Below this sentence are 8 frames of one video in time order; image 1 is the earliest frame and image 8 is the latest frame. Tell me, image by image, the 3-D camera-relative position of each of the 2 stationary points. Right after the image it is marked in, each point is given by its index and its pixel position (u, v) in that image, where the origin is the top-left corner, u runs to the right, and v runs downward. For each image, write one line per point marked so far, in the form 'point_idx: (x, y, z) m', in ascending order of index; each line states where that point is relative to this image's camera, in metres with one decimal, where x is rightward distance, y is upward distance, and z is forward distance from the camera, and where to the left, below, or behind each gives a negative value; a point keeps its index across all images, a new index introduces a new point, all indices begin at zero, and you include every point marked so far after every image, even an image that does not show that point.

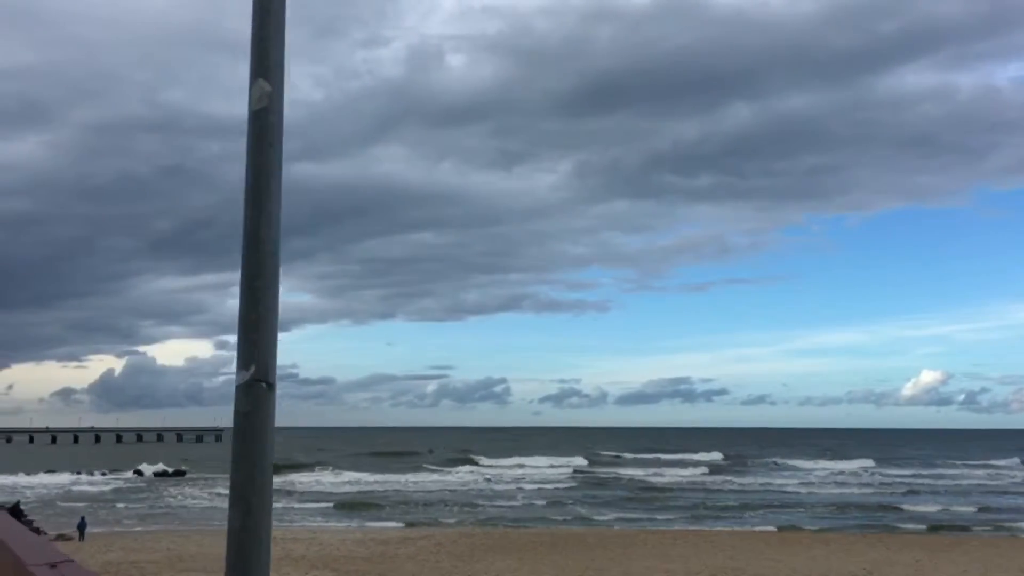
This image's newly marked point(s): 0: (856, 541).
0: (+8.1, -5.9, +19.3) m
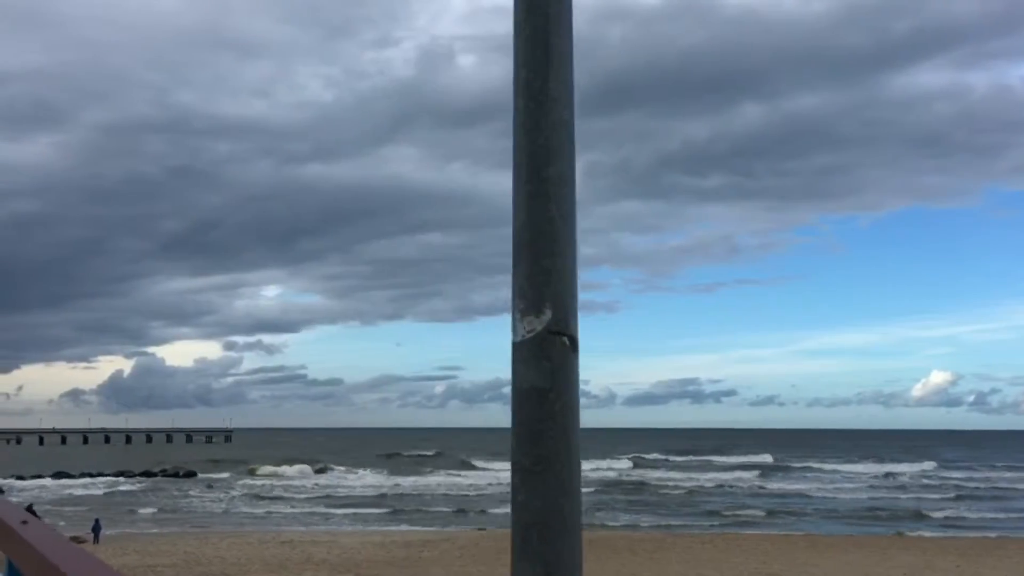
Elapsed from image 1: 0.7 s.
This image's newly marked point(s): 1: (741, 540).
0: (+8.6, -5.9, +18.9) m
1: (+5.6, -6.1, +20.2) m
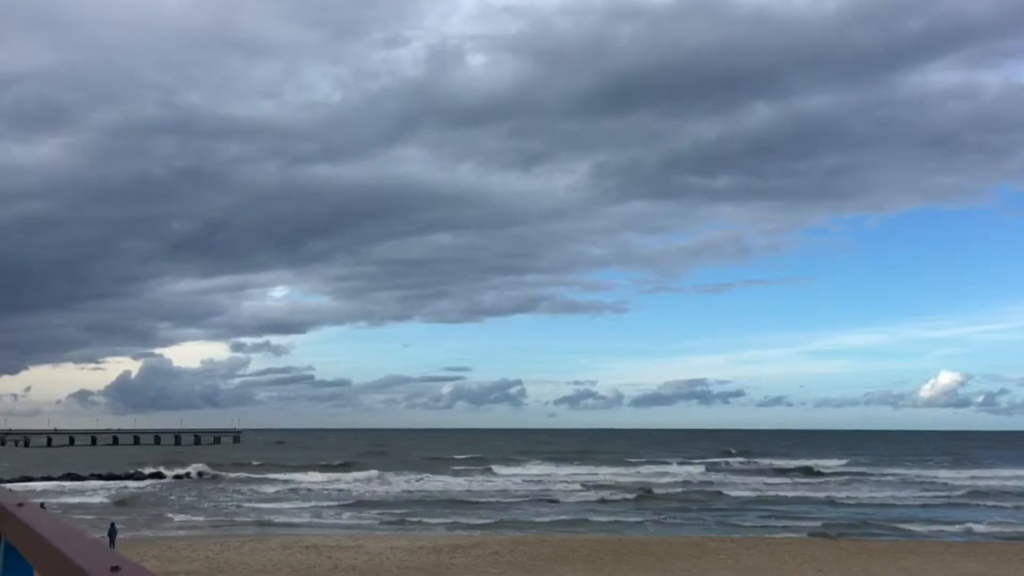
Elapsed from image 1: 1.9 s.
0: (+9.5, -5.8, +18.3) m
1: (+6.5, -6.1, +19.6) m
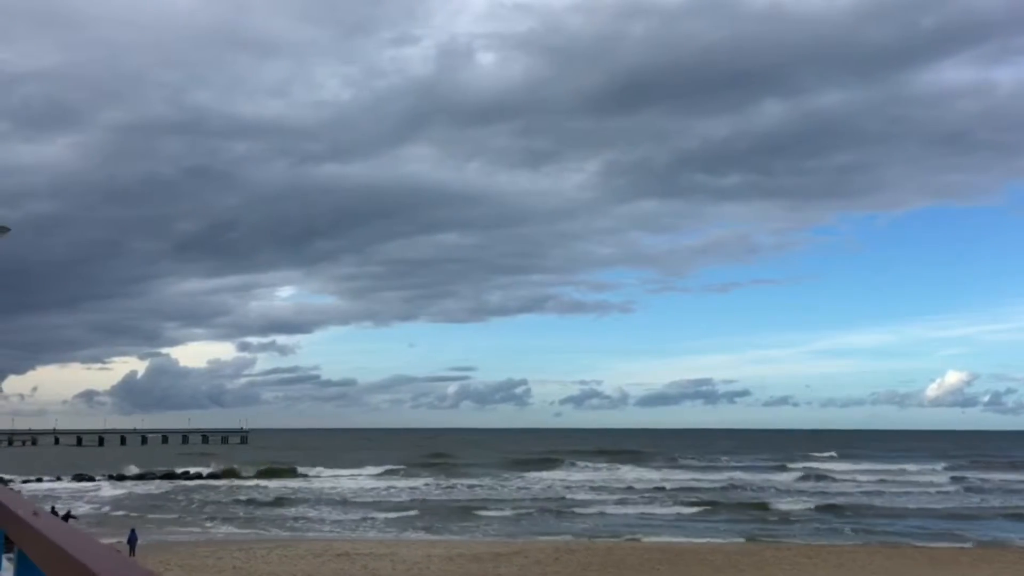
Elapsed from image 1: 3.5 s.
0: (+10.6, -5.8, +17.7) m
1: (+7.6, -6.1, +19.1) m
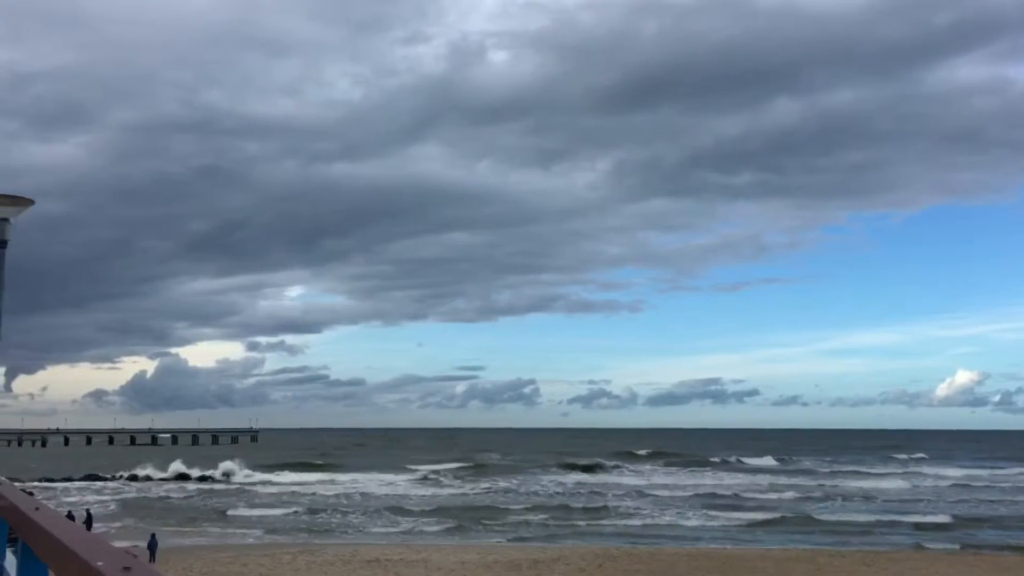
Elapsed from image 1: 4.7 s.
0: (+11.7, -5.8, +16.9) m
1: (+8.7, -6.1, +18.3) m
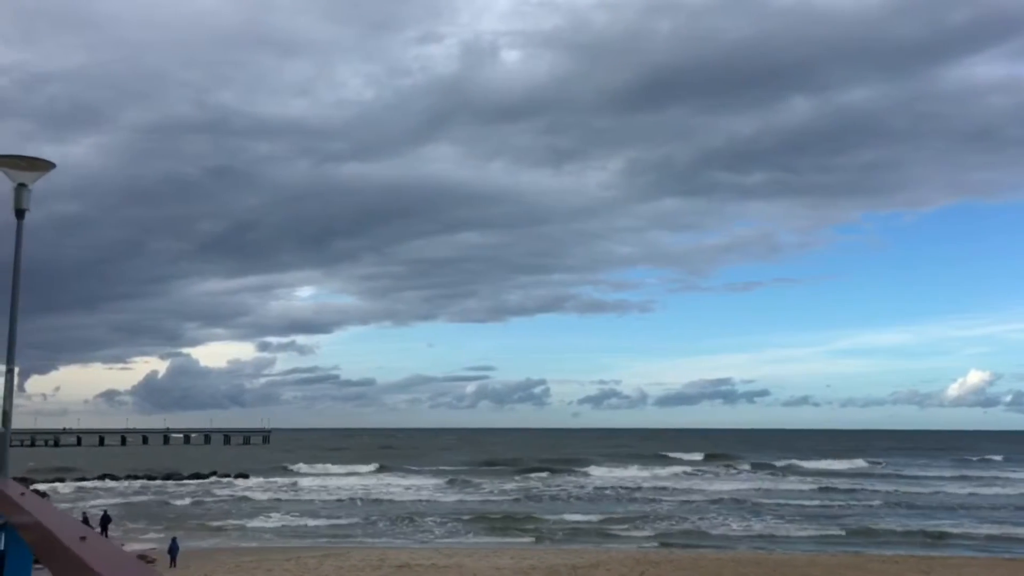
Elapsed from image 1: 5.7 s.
0: (+12.6, -5.9, +16.4) m
1: (+9.6, -6.2, +17.8) m
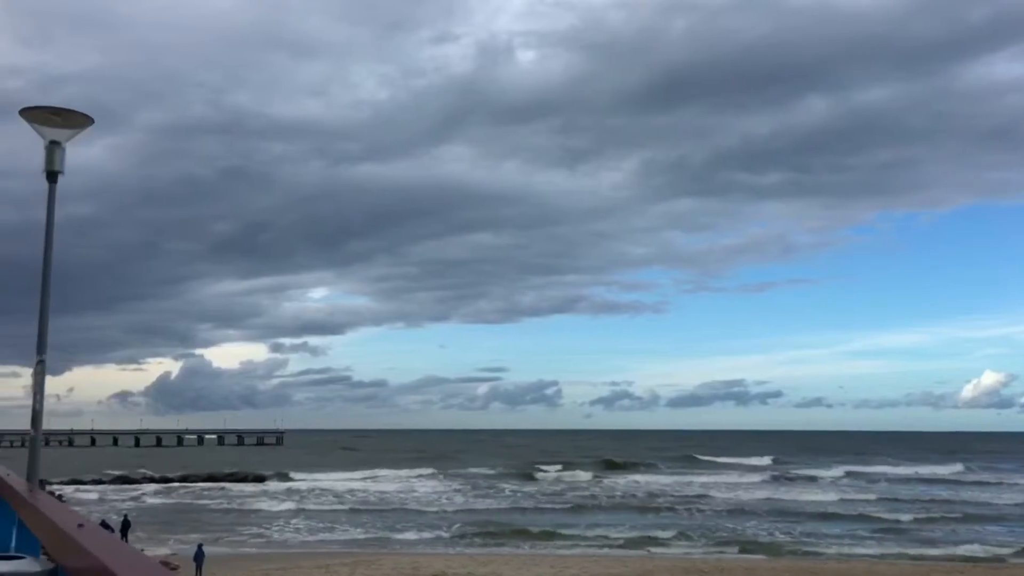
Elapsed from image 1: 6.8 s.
0: (+13.8, -5.9, +15.6) m
1: (+10.8, -6.2, +17.0) m
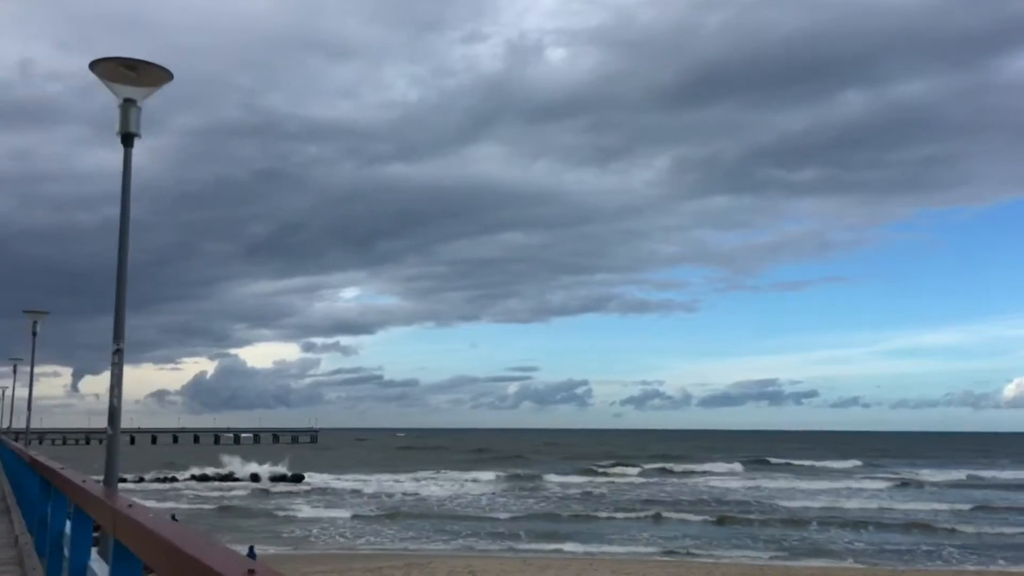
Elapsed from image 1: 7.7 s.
0: (+14.7, -5.7, +15.1) m
1: (+11.8, -6.0, +16.6) m
